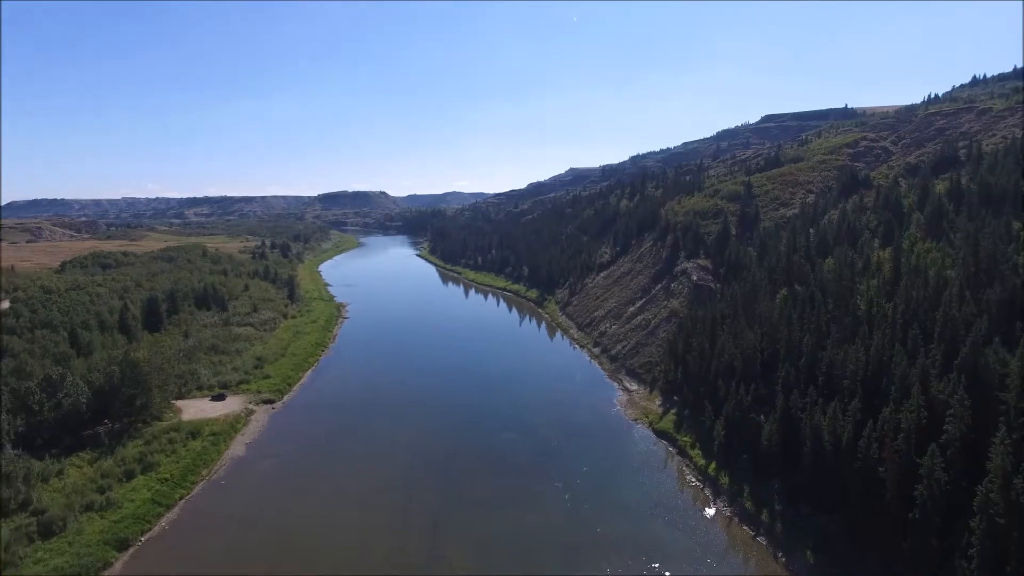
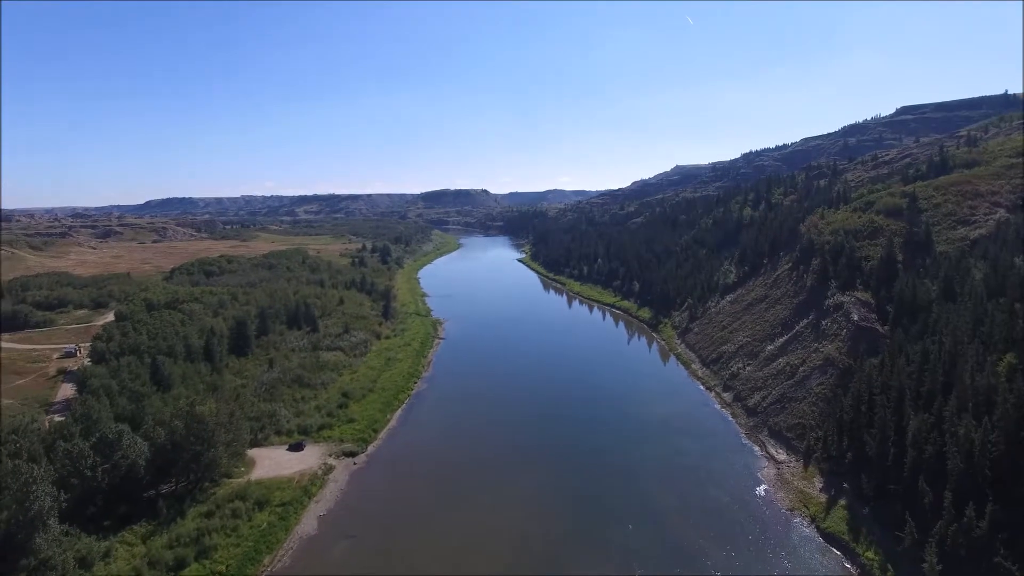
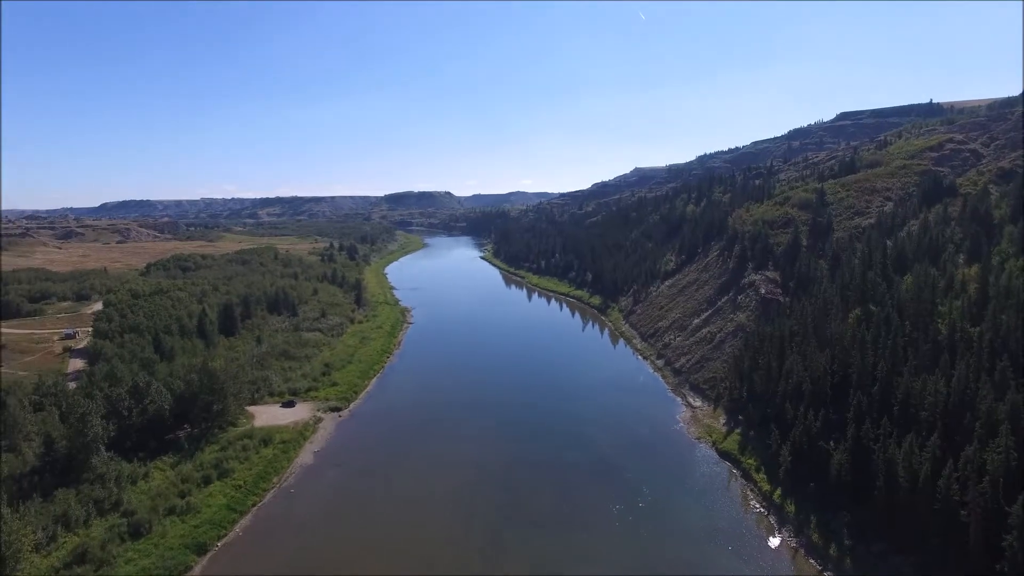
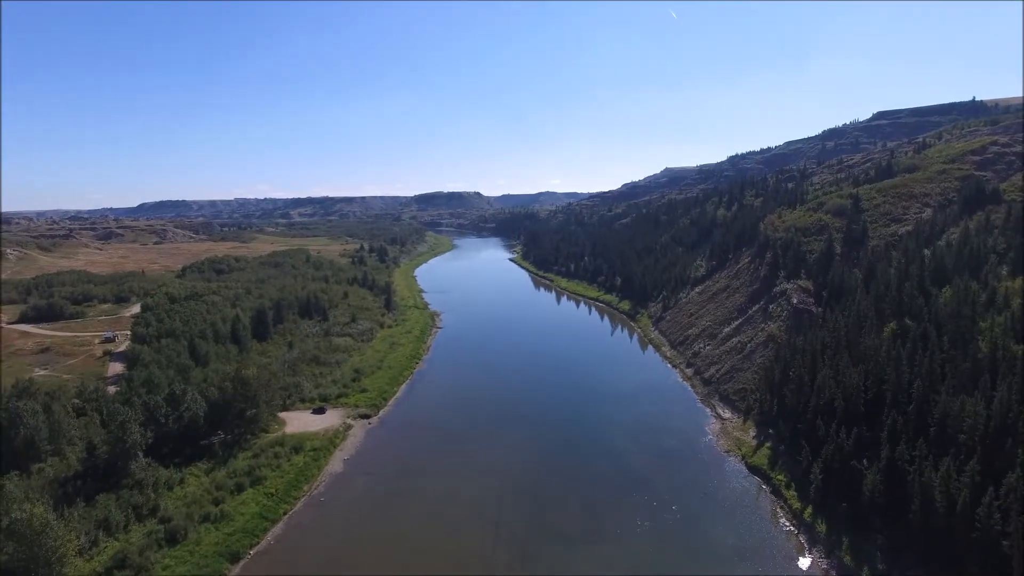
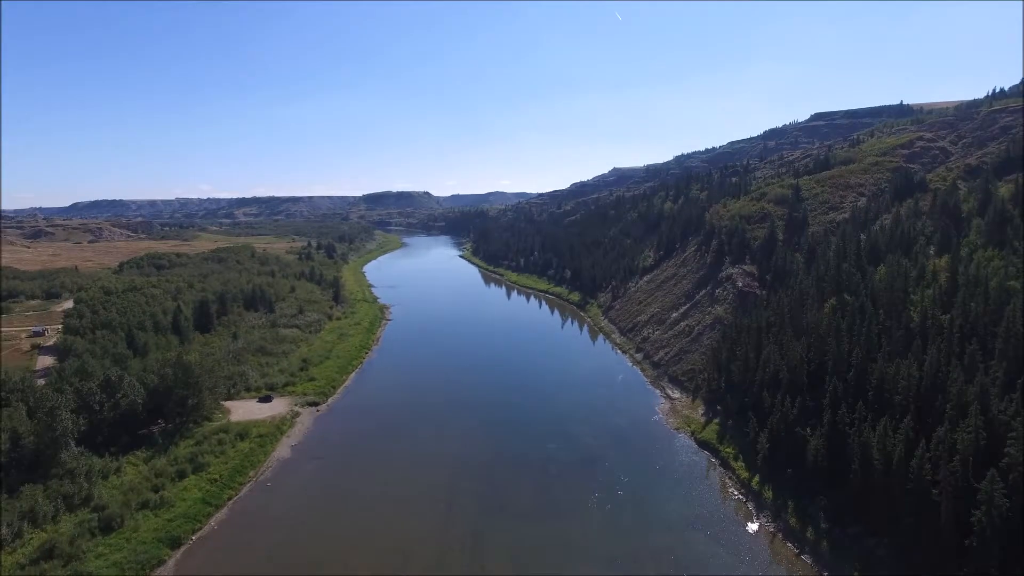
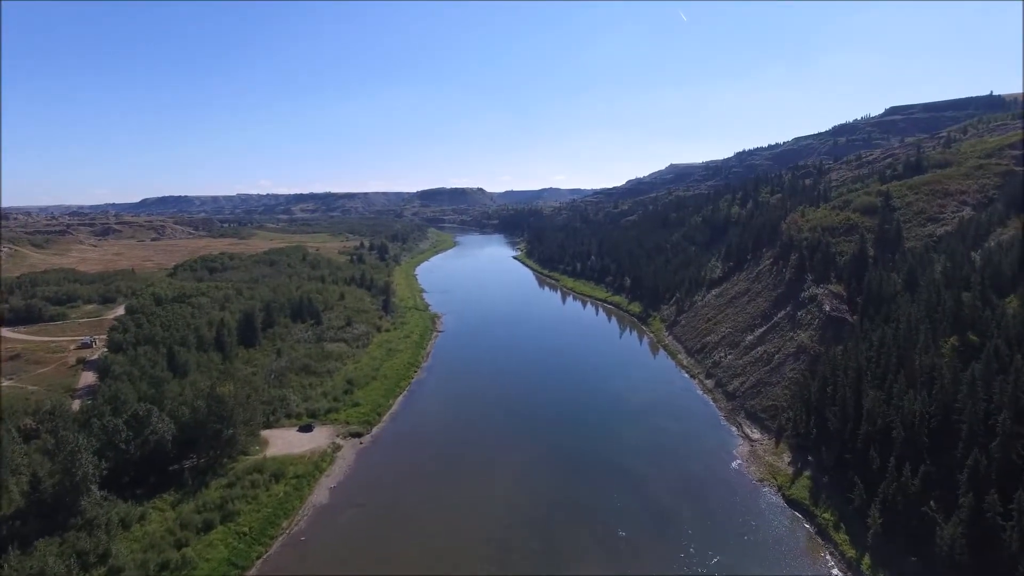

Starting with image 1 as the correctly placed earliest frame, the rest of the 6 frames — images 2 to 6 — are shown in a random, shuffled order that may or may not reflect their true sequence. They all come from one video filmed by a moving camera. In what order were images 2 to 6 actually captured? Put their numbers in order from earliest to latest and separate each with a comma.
5, 3, 4, 6, 2
